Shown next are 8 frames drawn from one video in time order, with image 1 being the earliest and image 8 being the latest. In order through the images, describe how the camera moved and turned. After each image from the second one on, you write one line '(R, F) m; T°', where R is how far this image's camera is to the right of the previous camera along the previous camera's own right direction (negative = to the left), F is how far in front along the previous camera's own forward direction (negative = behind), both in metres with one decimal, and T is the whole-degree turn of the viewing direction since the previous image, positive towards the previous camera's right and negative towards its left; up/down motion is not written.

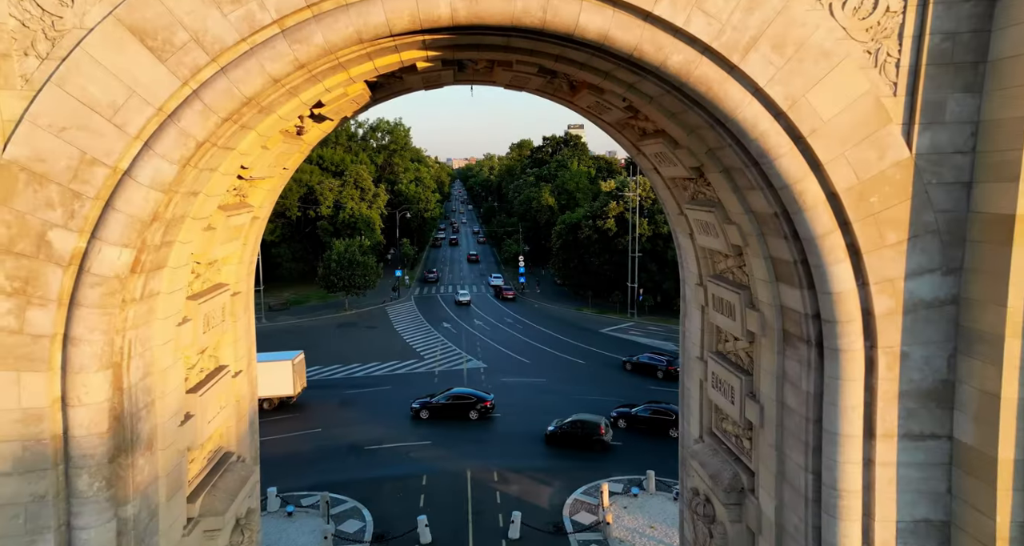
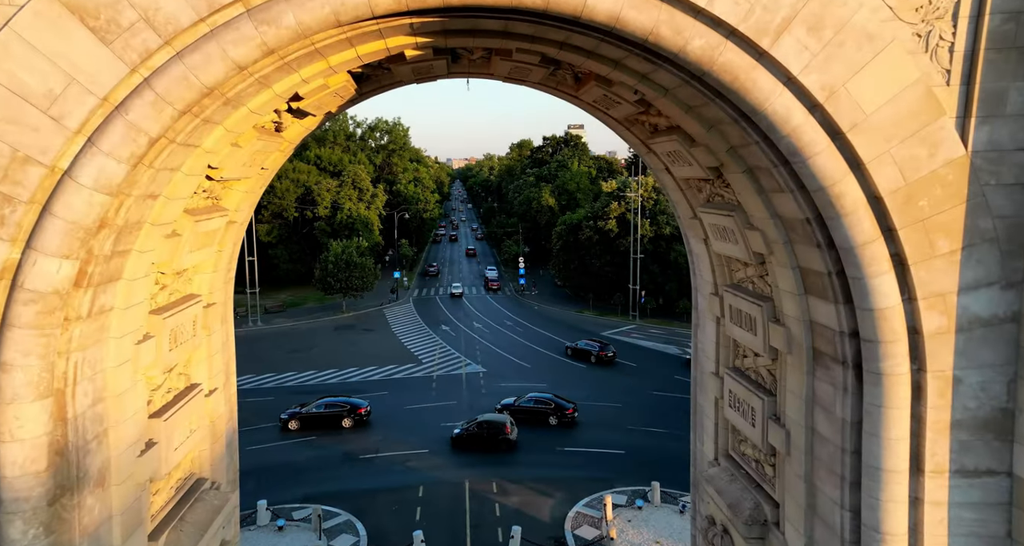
(0.0, +0.8) m; 0°
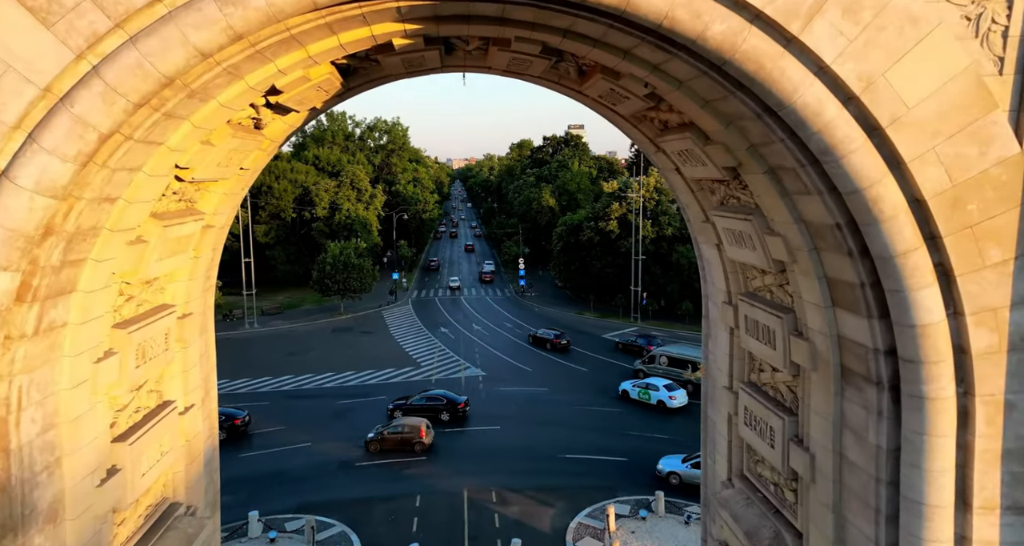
(0.0, +0.6) m; 0°
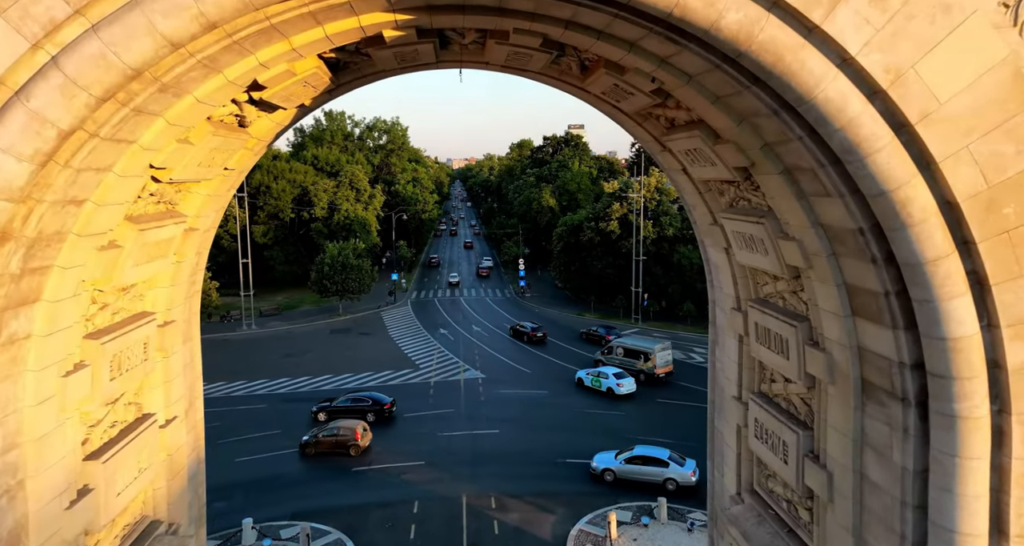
(0.0, +0.4) m; 0°
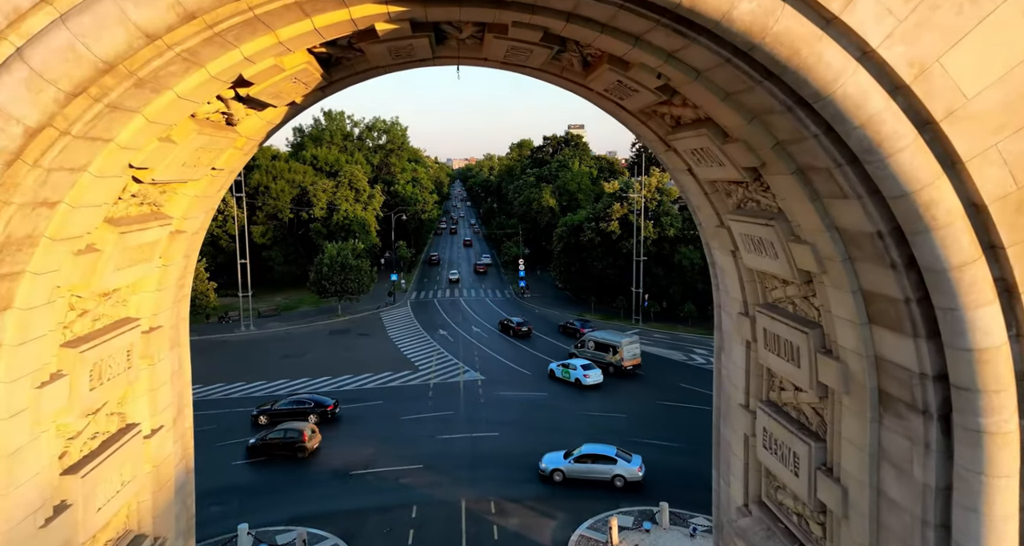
(0.0, +0.3) m; 0°
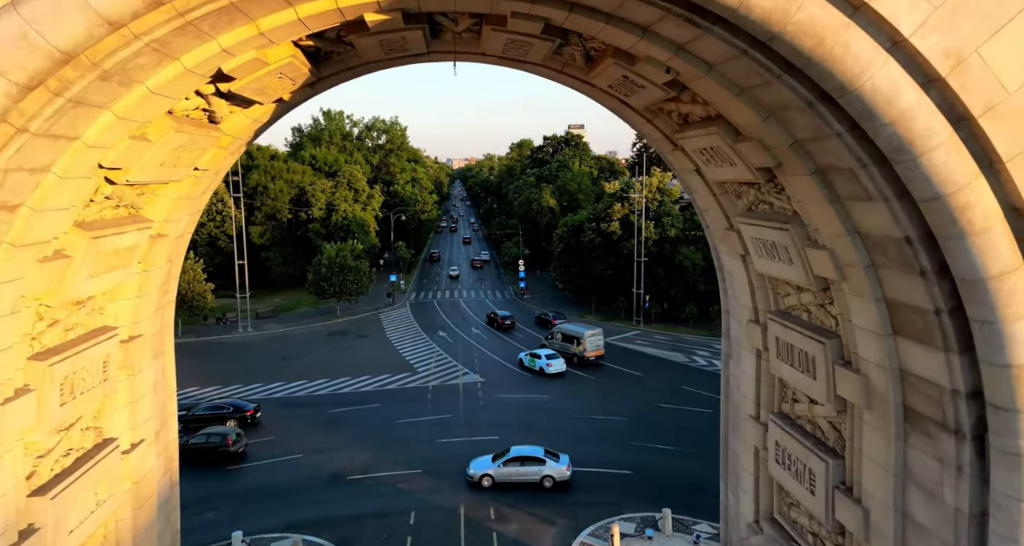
(0.0, +0.4) m; 0°
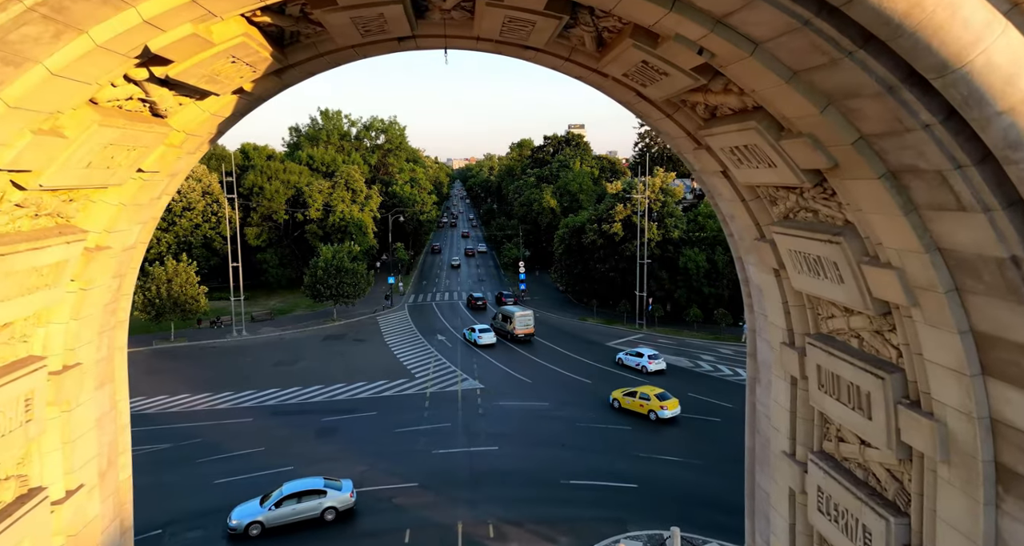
(0.0, +1.0) m; 0°
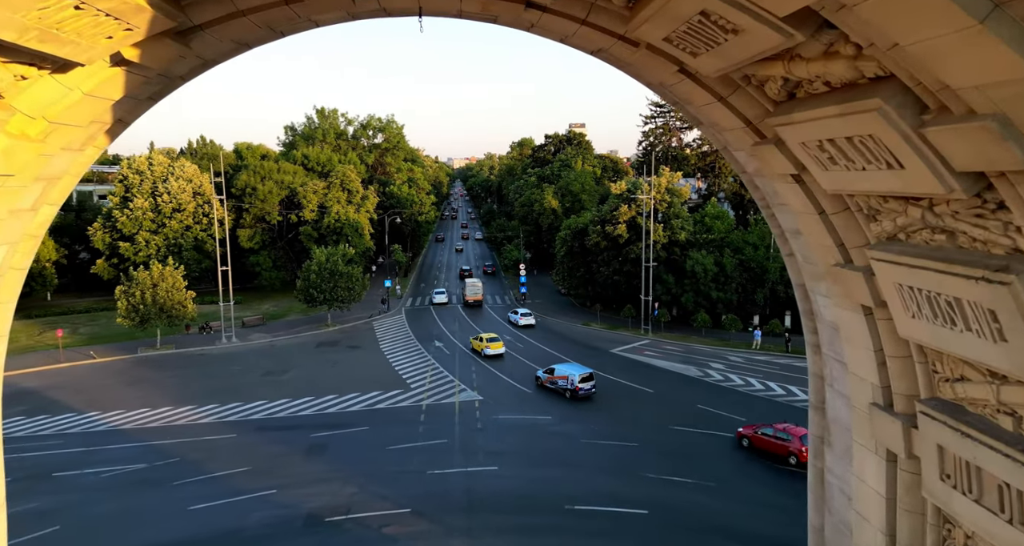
(0.0, +1.8) m; 0°
